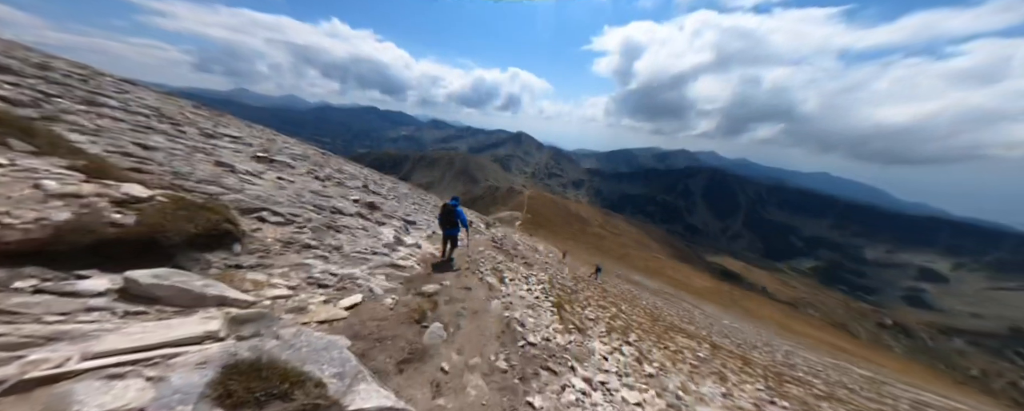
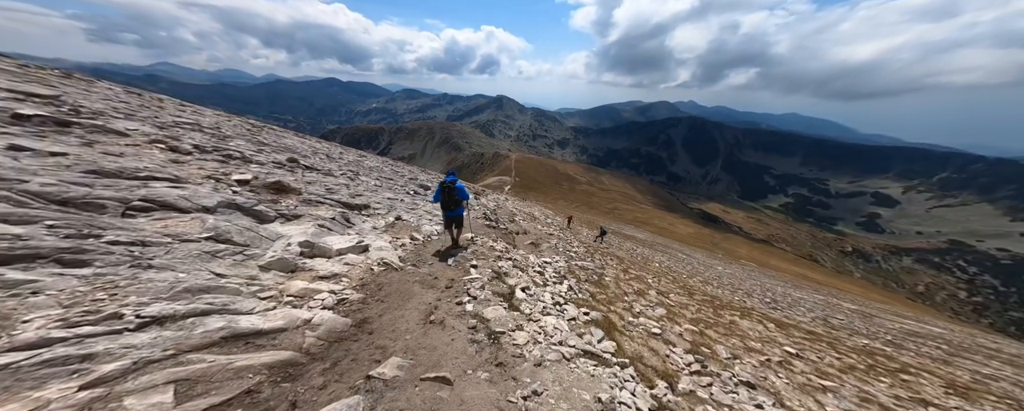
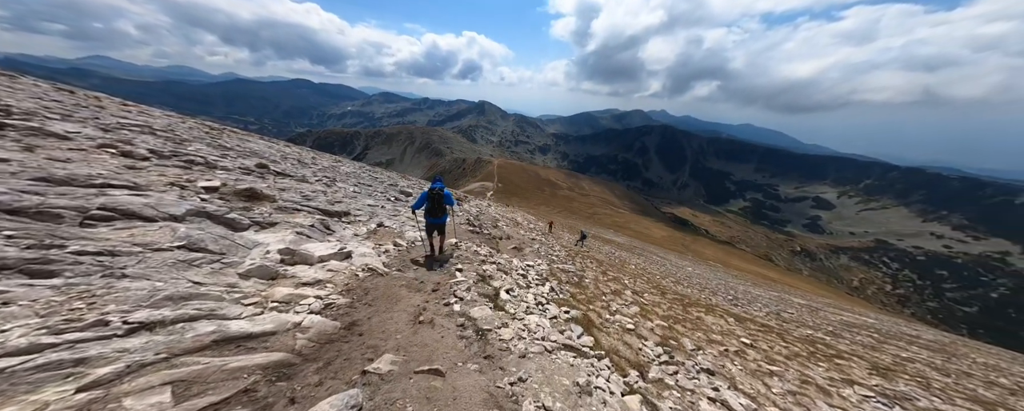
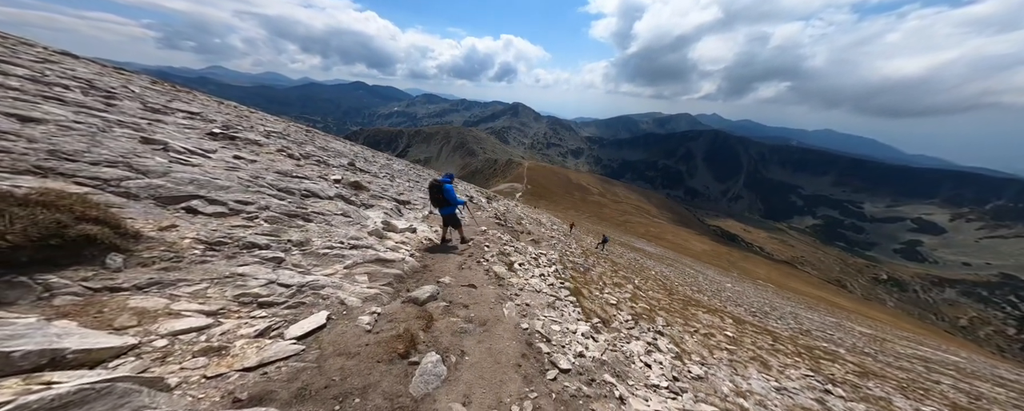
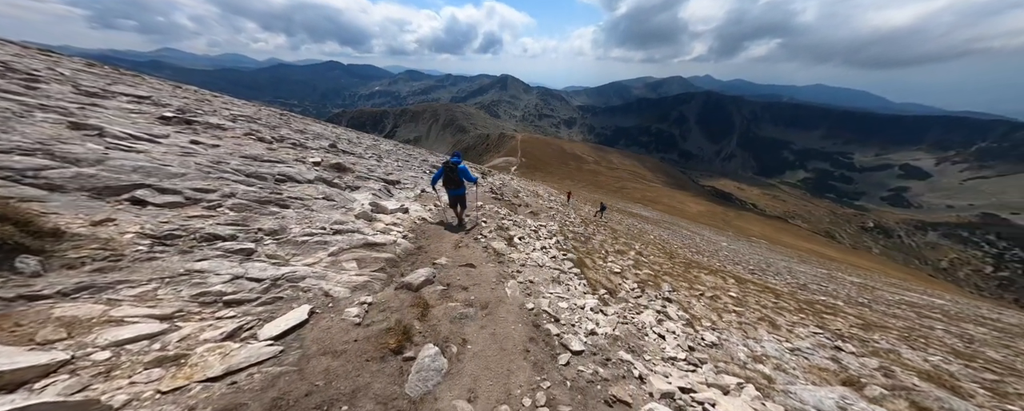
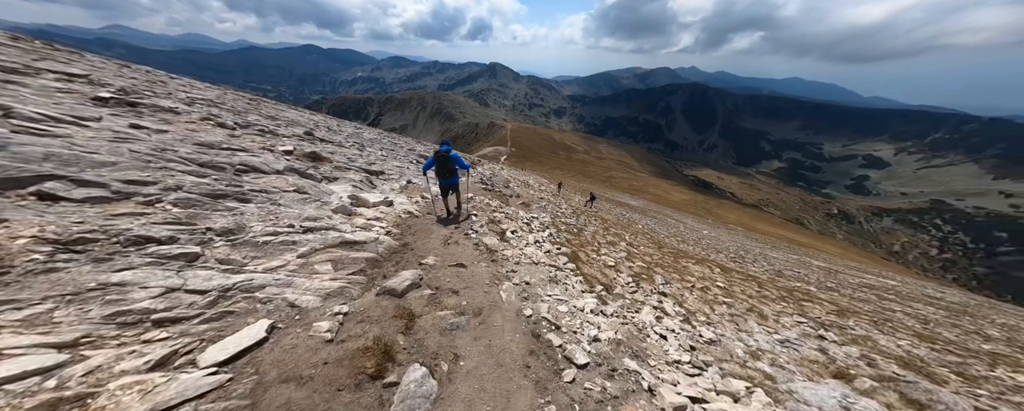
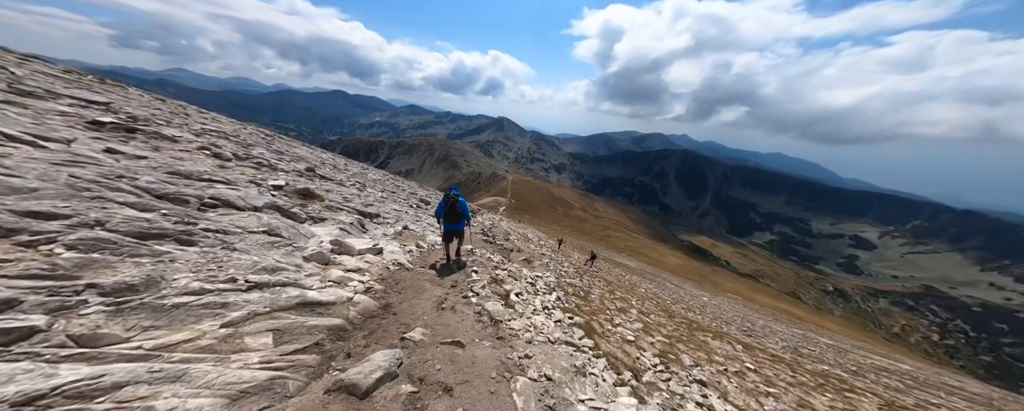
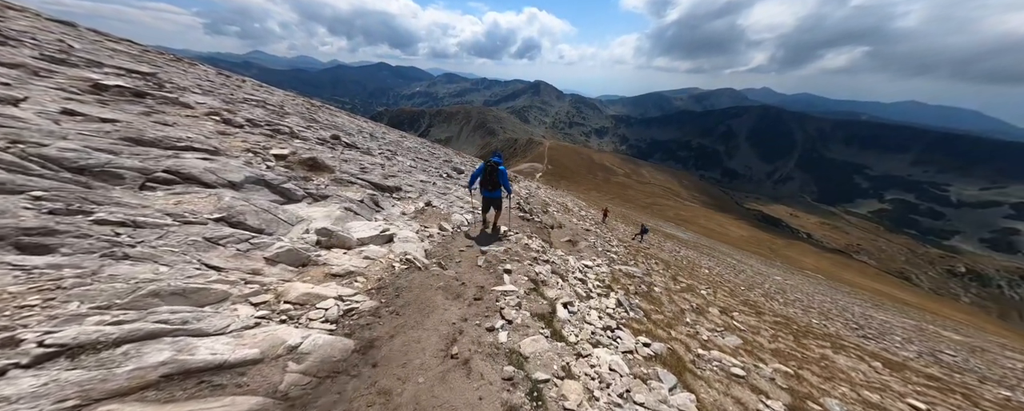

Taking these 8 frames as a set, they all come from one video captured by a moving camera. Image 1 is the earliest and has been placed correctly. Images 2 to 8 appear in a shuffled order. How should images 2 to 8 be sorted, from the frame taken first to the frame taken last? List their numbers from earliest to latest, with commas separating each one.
4, 5, 6, 7, 3, 2, 8
